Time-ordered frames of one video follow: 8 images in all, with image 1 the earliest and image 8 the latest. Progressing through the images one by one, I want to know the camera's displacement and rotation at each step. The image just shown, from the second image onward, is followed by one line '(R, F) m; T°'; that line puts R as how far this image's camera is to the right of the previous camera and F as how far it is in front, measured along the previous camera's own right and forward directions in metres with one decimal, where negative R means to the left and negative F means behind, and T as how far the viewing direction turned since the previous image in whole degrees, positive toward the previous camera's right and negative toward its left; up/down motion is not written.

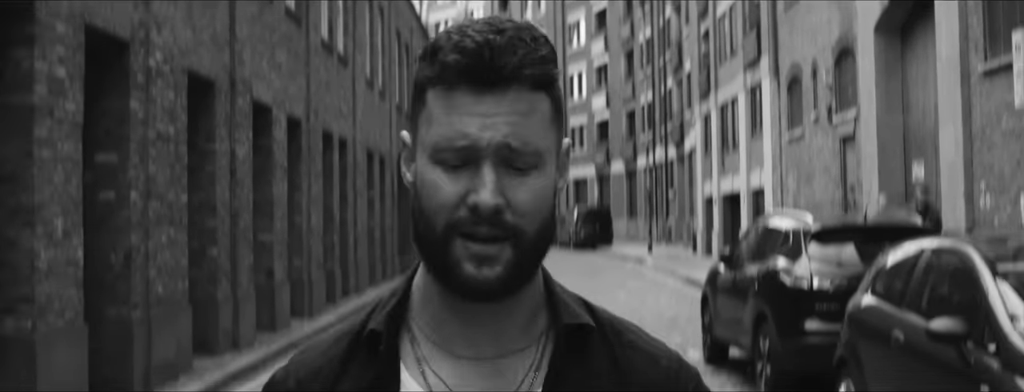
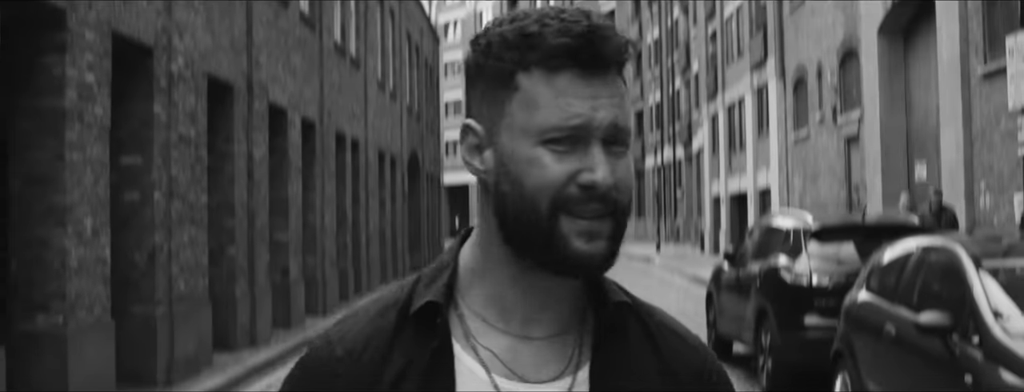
(0.0, -0.4) m; 0°
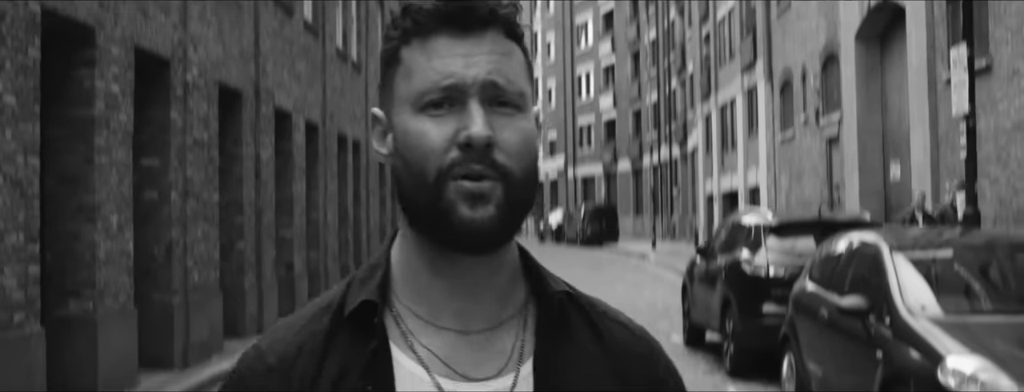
(+0.2, -1.0) m; 0°
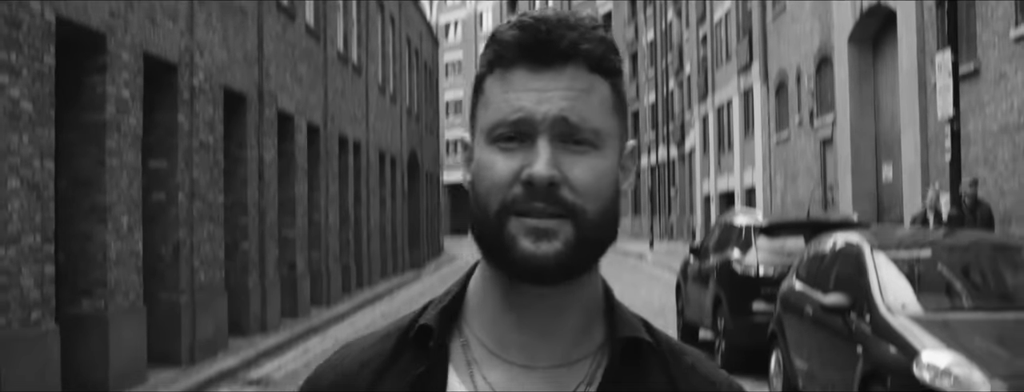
(0.0, -0.3) m; 0°
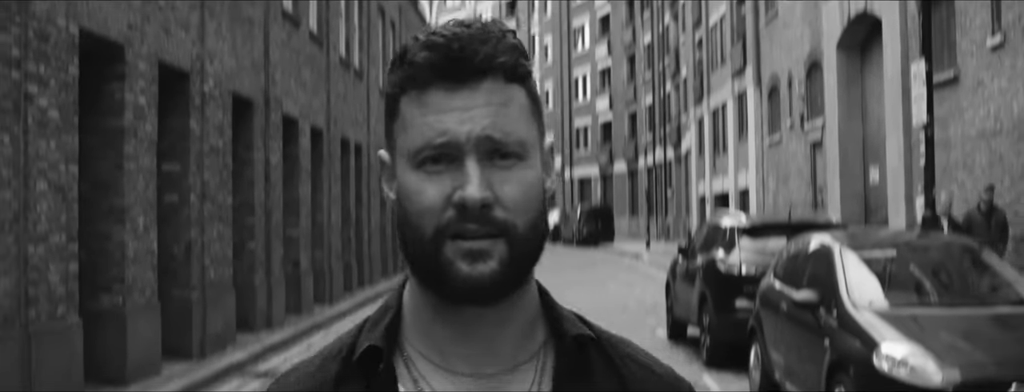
(0.0, -0.6) m; 0°
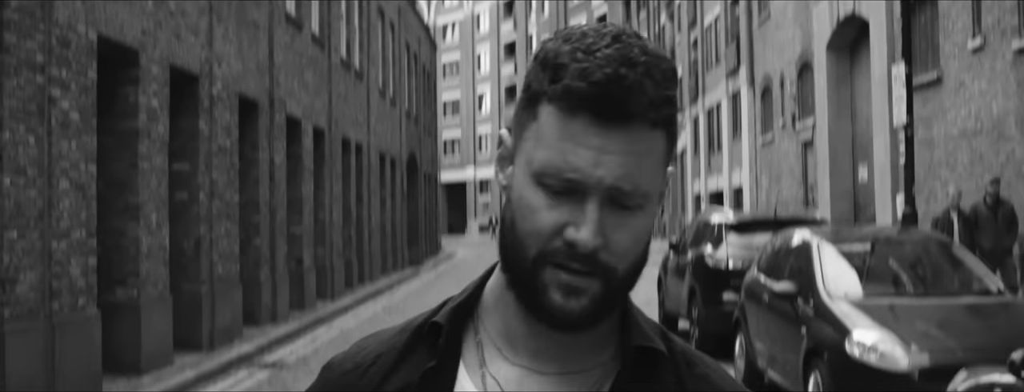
(0.0, -0.5) m; 0°
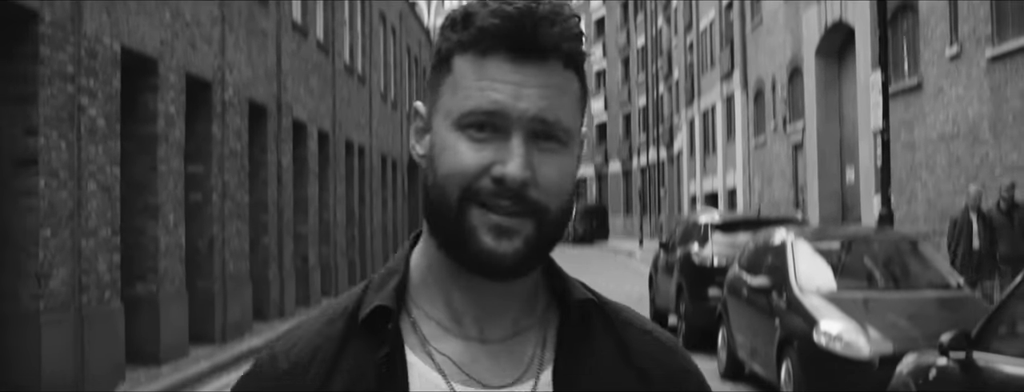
(0.0, -0.7) m; 0°
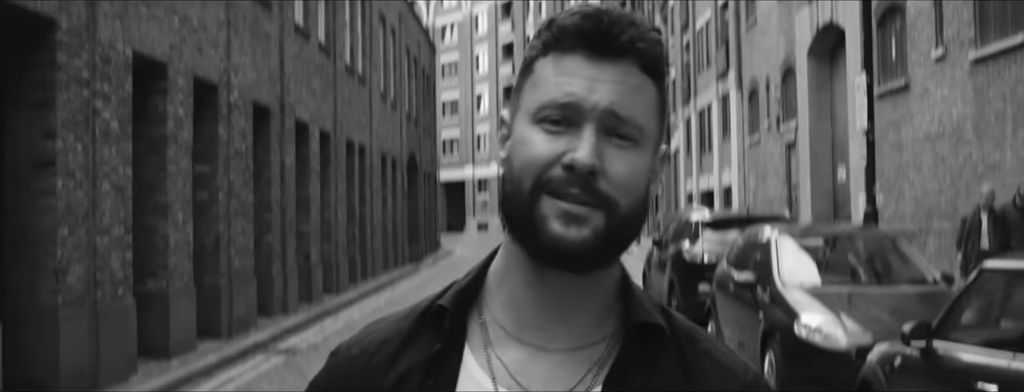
(0.0, -0.4) m; 0°
